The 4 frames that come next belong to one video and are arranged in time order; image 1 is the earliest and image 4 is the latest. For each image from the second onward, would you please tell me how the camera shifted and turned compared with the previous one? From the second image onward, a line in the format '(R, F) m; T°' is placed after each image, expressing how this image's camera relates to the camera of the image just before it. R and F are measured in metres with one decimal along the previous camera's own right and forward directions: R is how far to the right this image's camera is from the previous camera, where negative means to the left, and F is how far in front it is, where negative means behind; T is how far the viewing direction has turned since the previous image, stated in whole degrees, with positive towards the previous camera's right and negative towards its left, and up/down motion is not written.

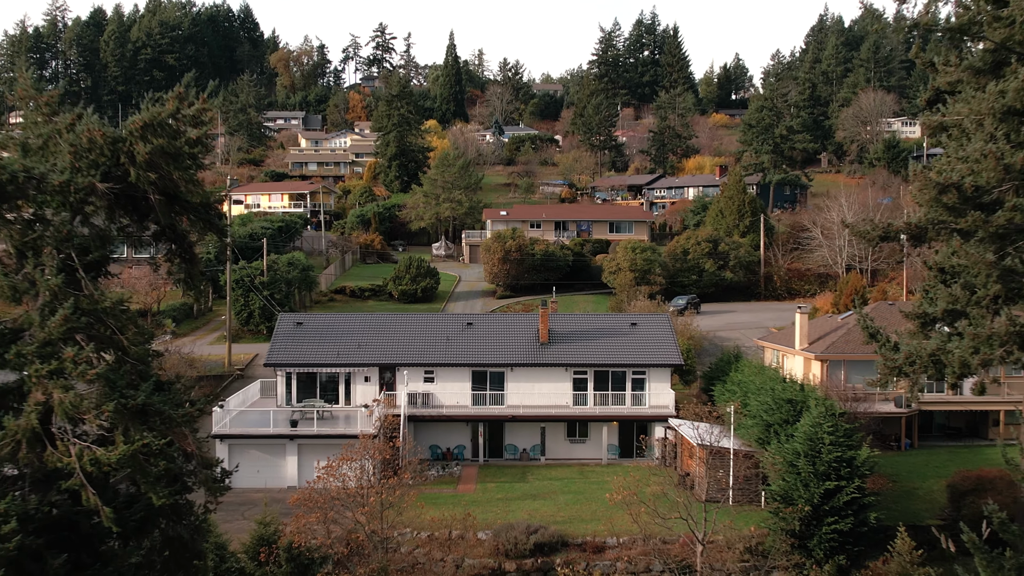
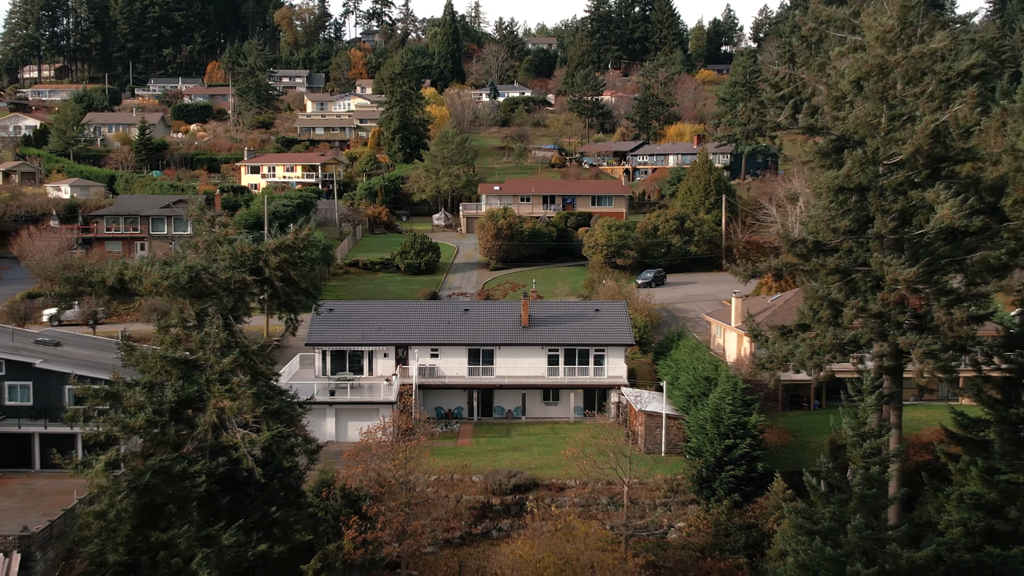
(+0.1, -3.5) m; 0°
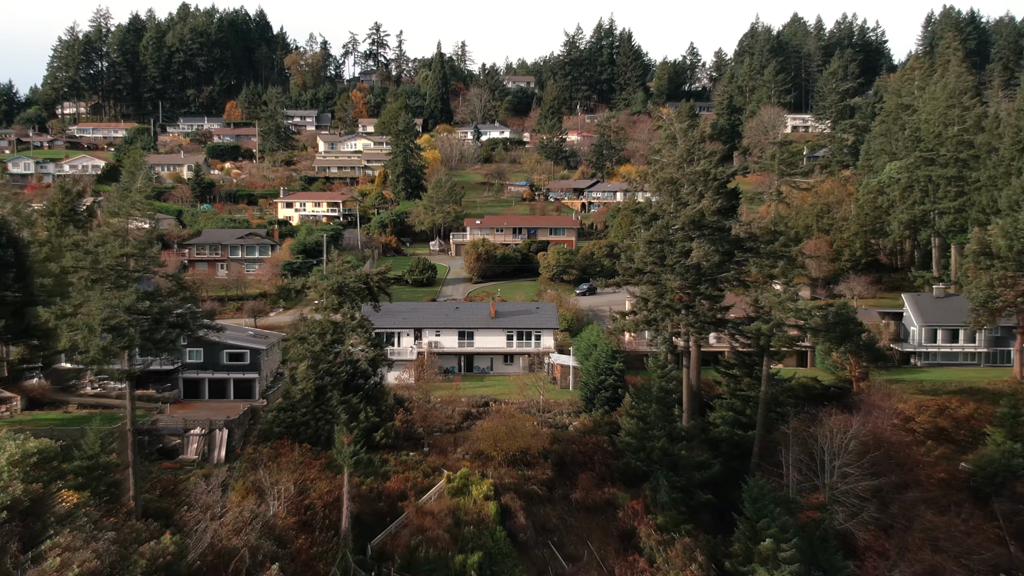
(+0.3, -10.7) m; +1°
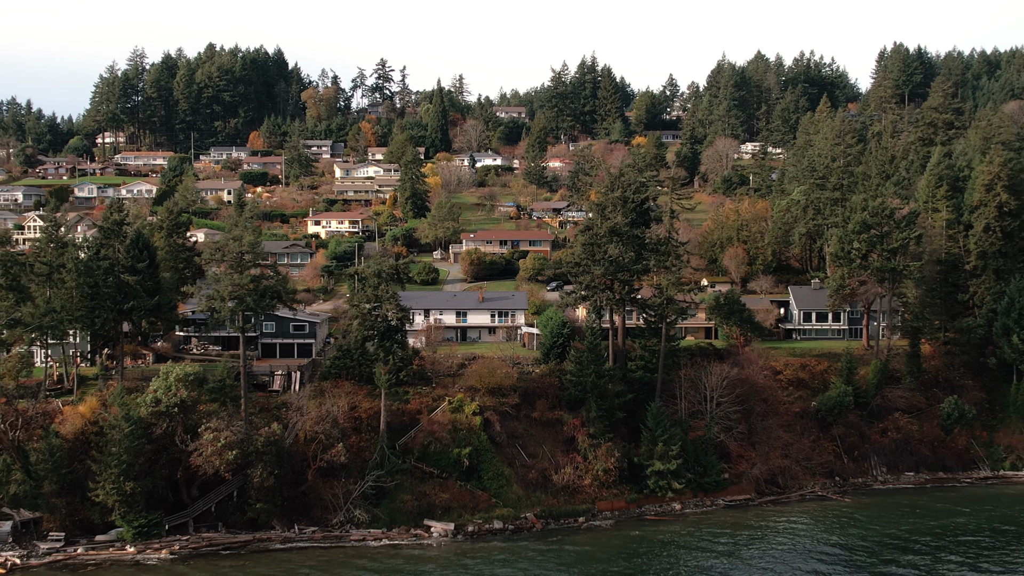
(+0.5, -10.6) m; 0°
